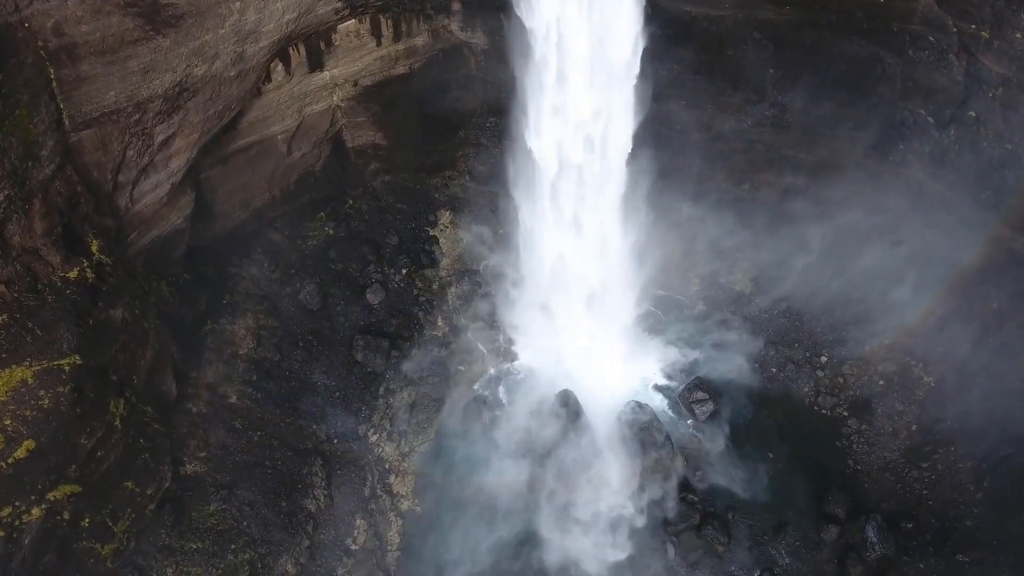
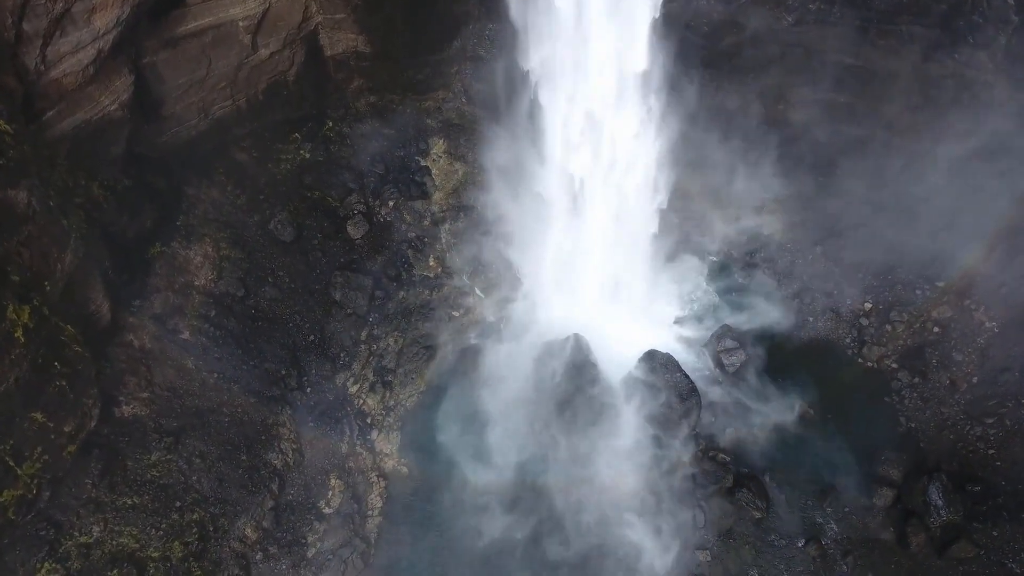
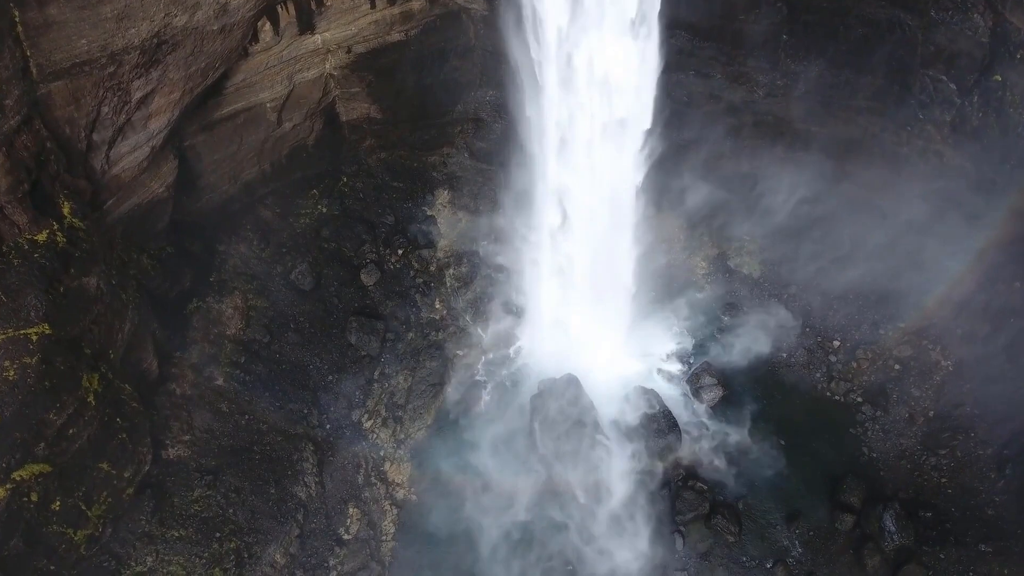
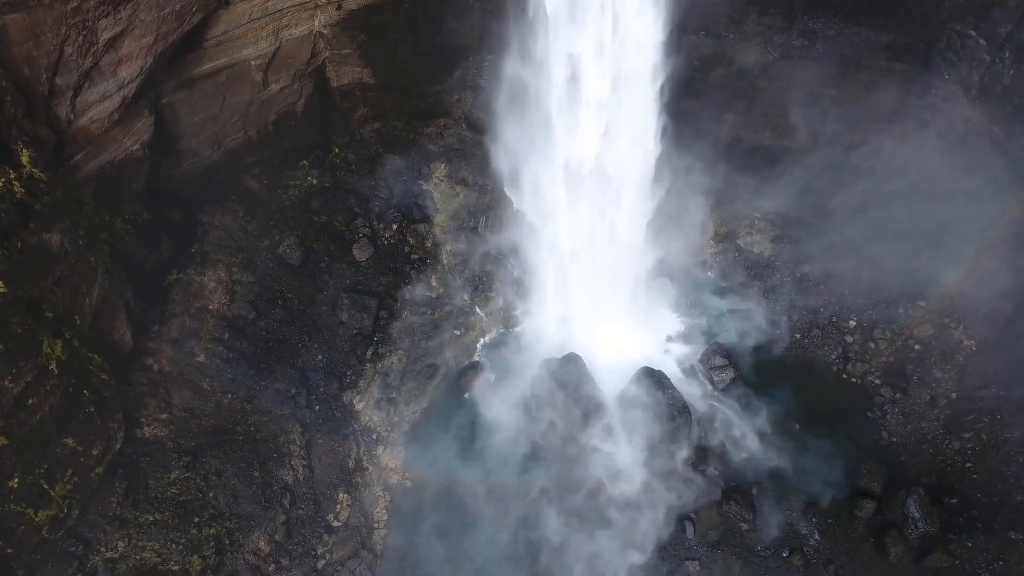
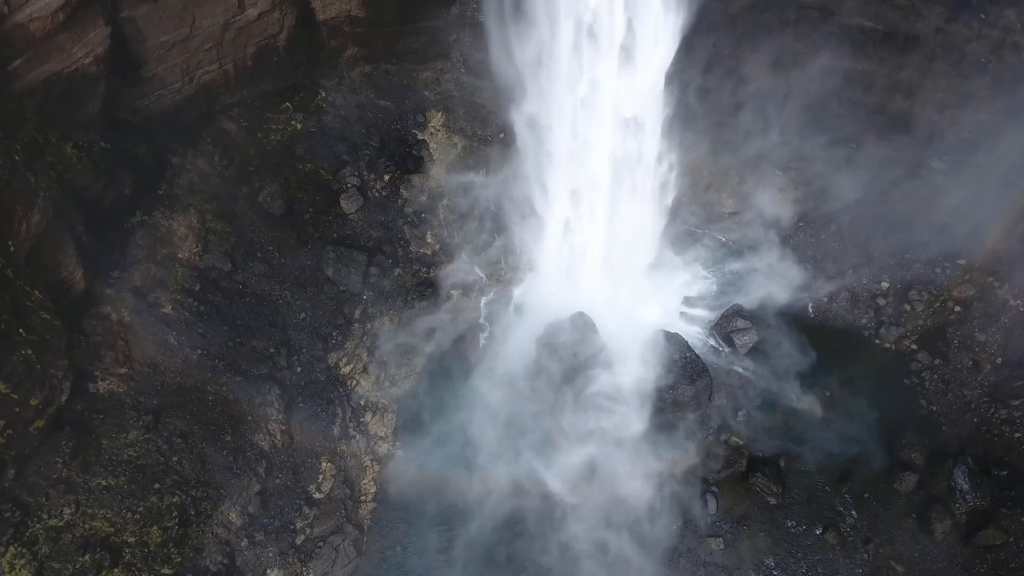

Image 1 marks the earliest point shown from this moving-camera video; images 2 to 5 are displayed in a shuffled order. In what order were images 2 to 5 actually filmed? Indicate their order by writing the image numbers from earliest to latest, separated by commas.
3, 4, 2, 5
